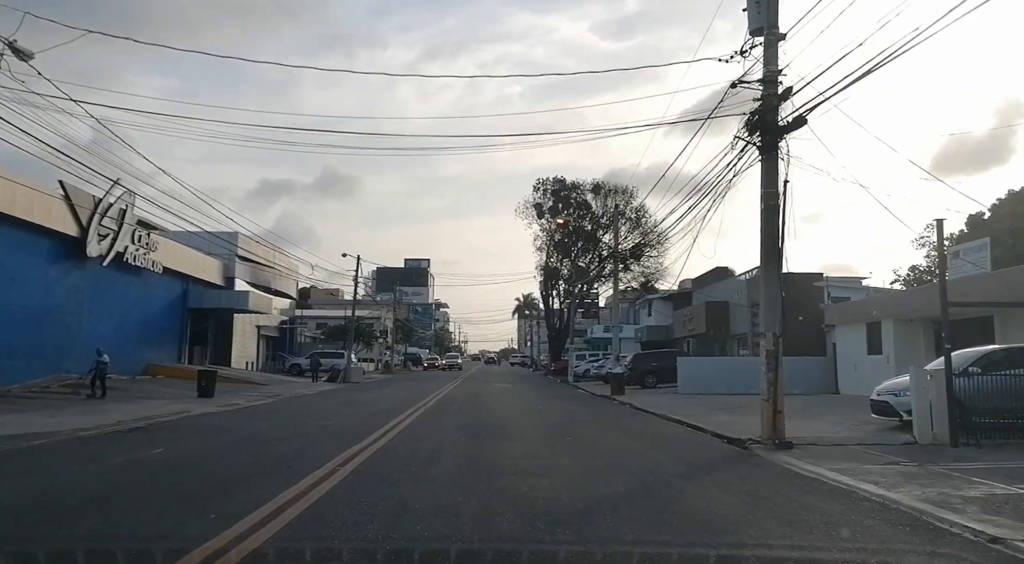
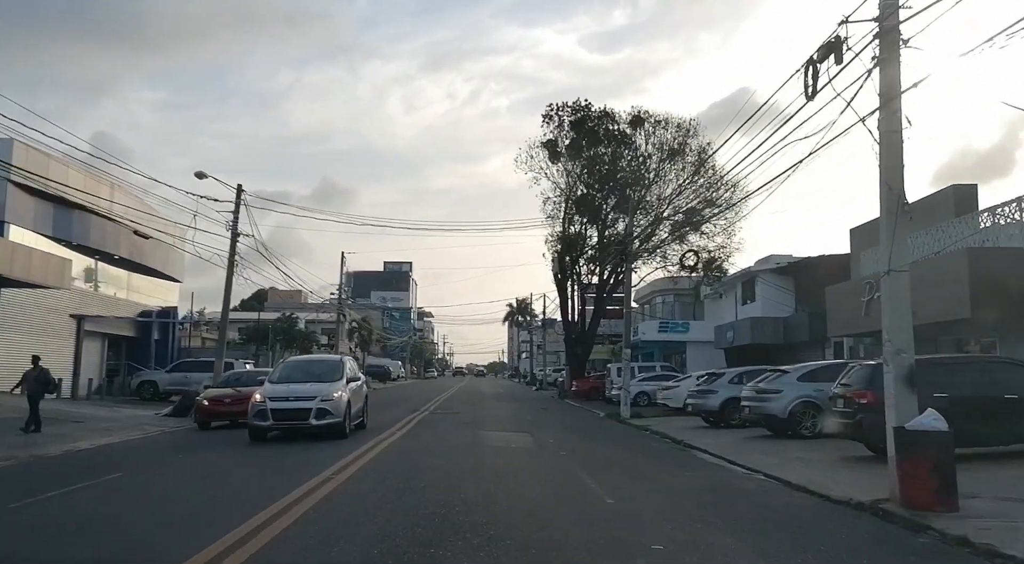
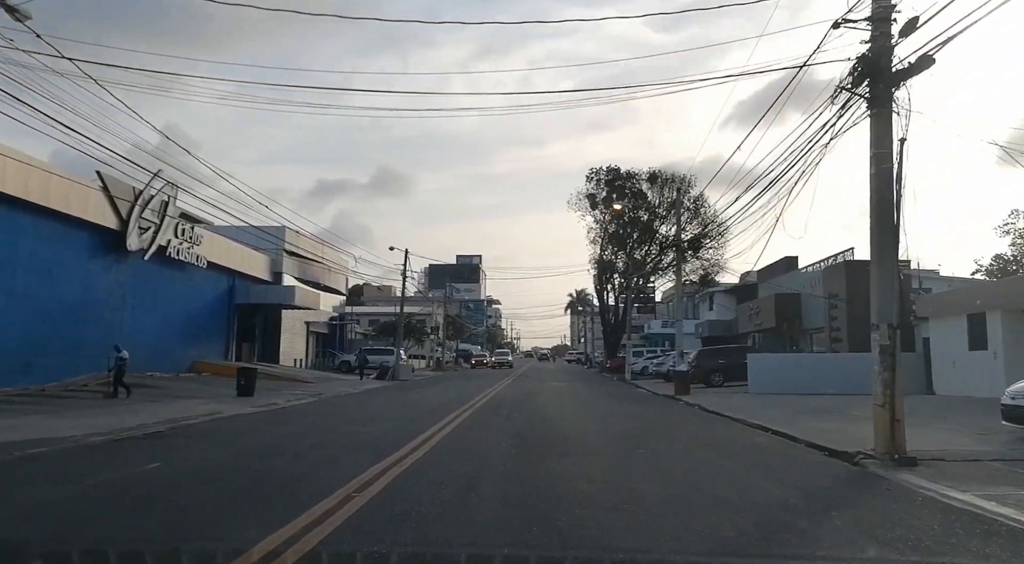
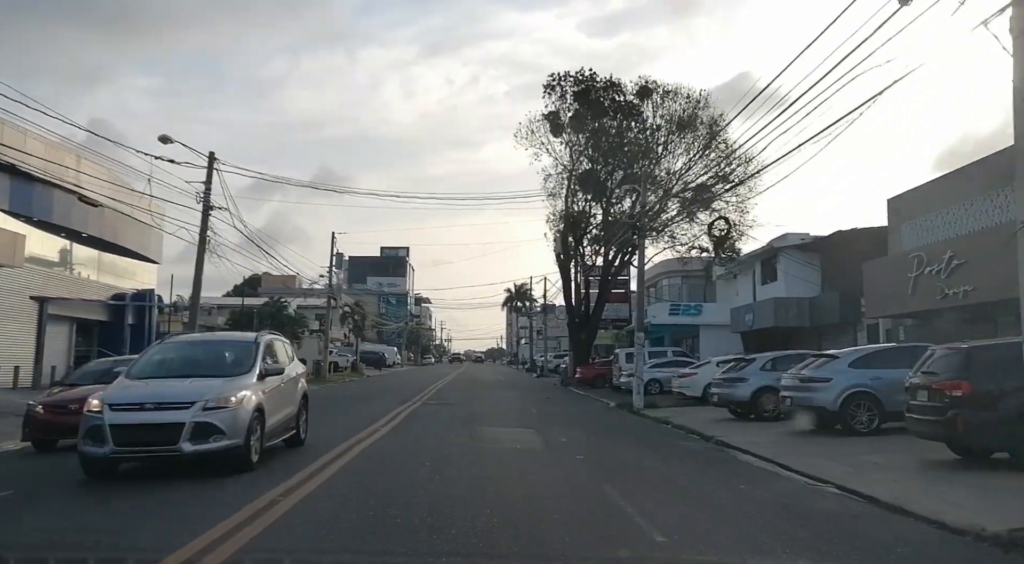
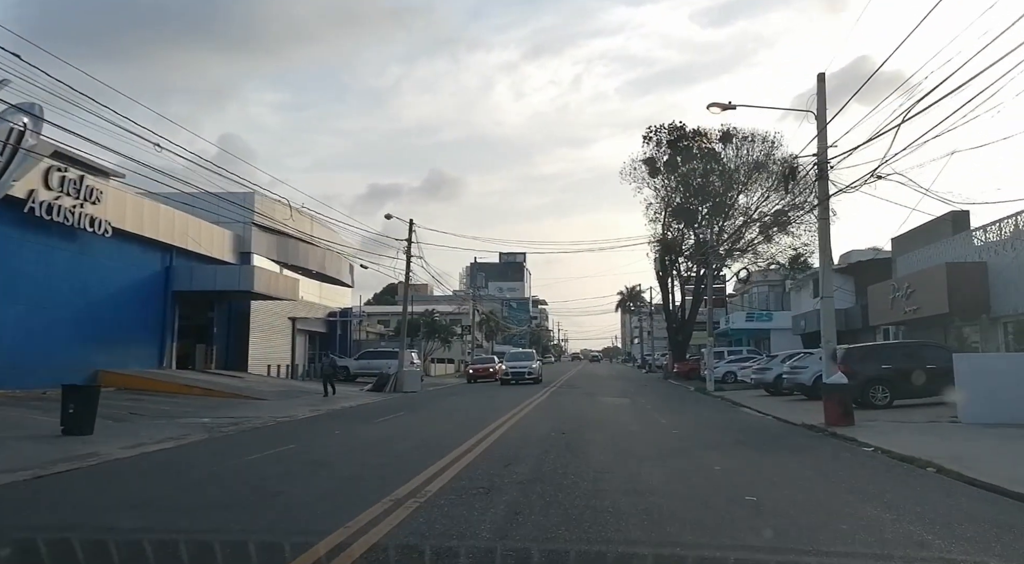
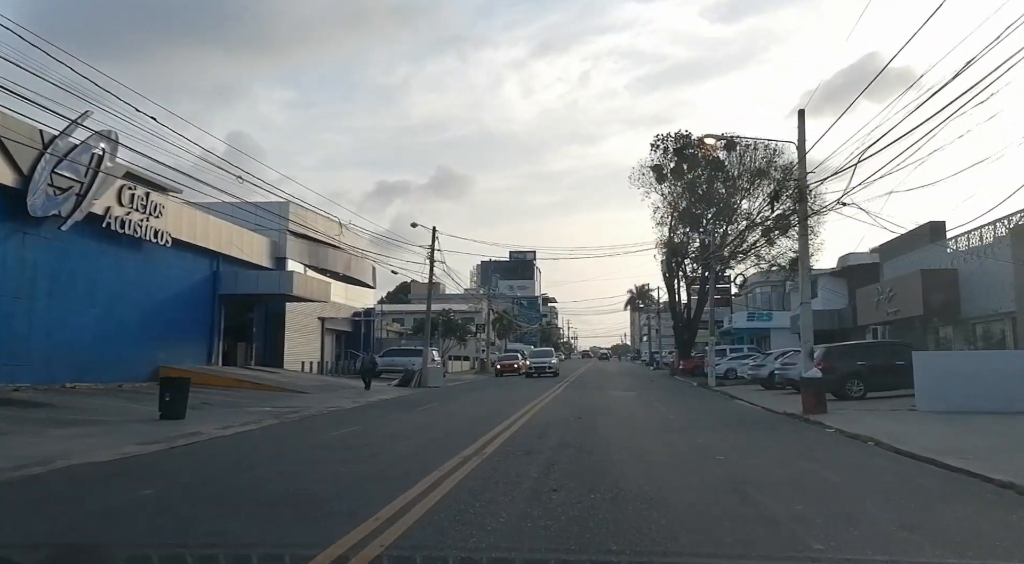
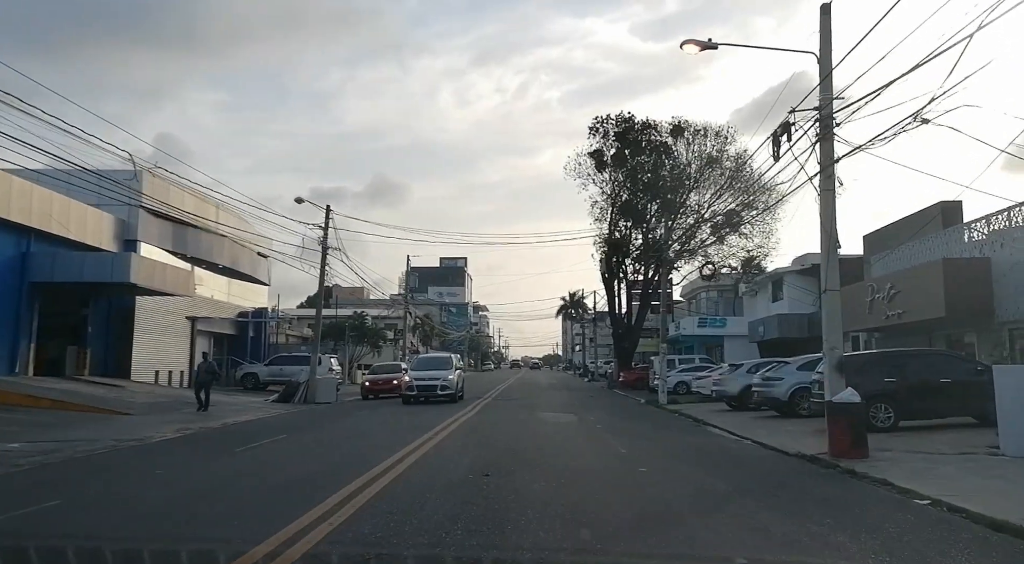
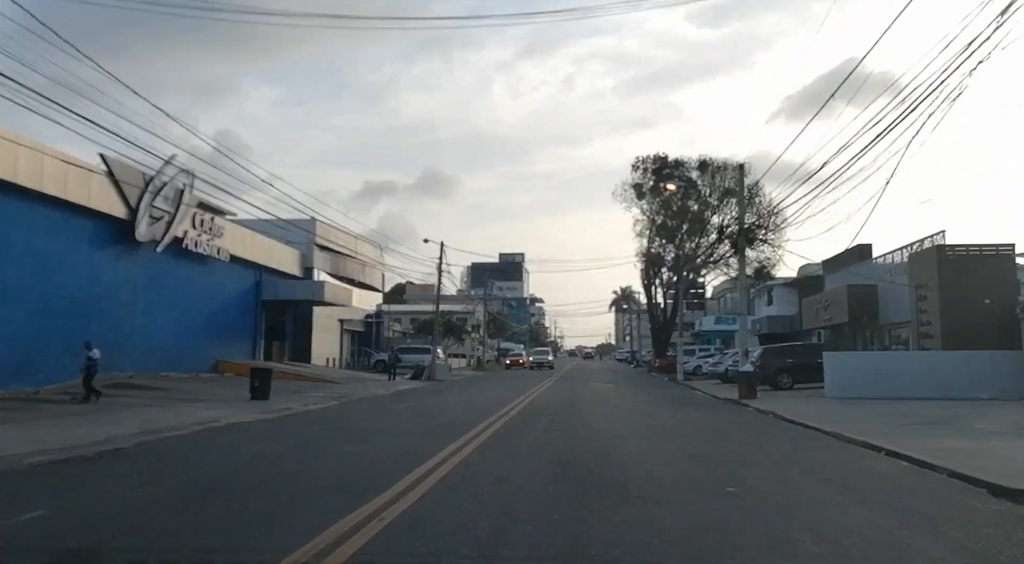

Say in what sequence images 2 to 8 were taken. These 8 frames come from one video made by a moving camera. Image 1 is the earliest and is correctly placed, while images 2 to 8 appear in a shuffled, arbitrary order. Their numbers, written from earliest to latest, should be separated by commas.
3, 8, 6, 5, 7, 2, 4
